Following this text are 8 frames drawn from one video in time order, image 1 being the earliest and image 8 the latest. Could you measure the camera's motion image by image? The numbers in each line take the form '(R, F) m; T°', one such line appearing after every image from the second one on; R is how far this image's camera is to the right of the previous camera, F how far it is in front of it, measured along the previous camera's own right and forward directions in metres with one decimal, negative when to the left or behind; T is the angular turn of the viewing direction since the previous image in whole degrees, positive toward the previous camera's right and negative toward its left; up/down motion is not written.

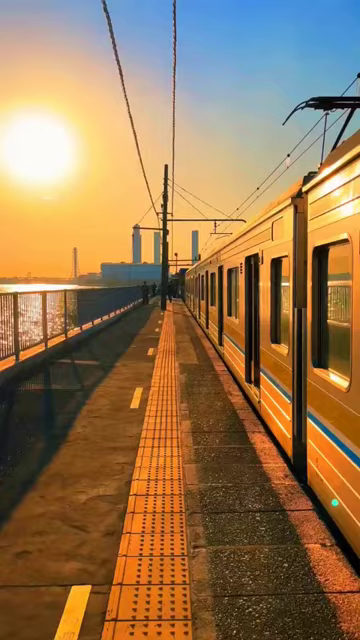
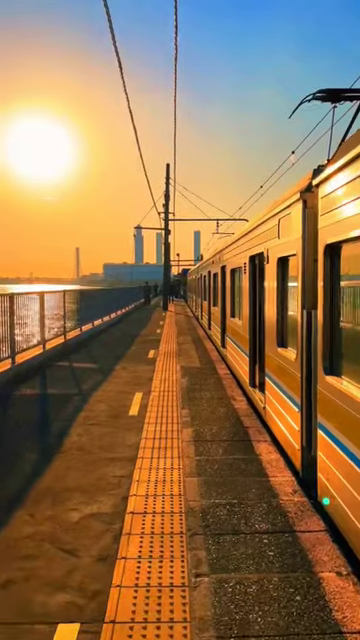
(0.0, +0.3) m; 0°
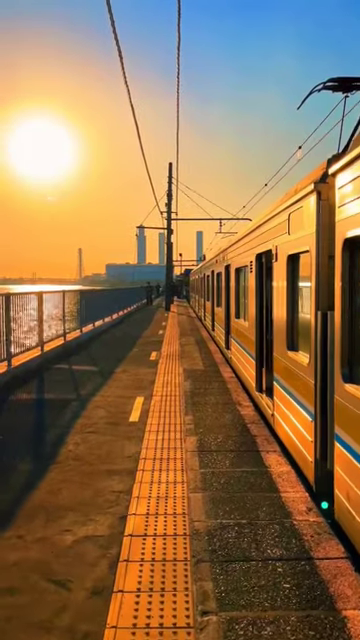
(0.0, +0.4) m; 0°
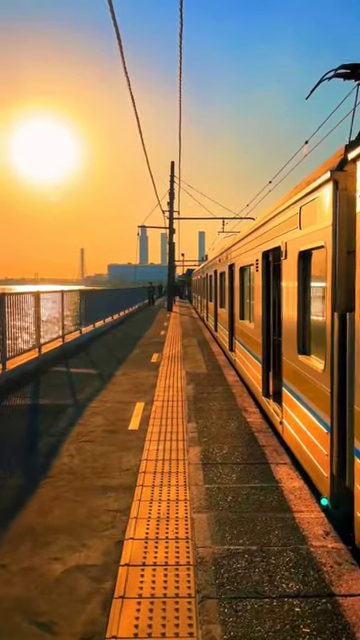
(0.0, +0.4) m; 0°
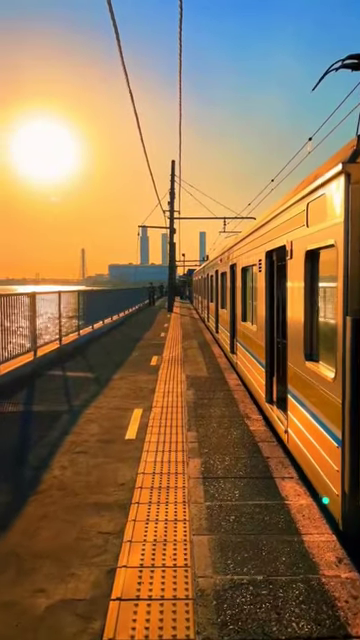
(0.0, +0.3) m; 0°
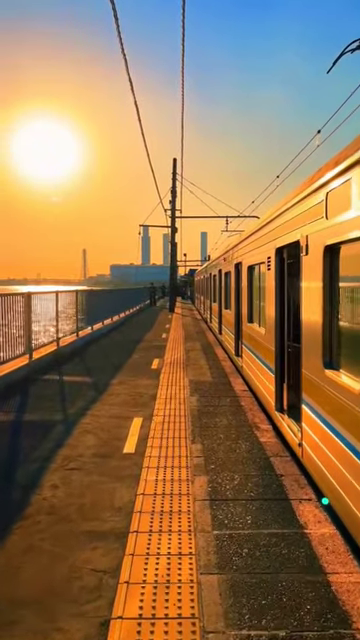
(0.0, +0.5) m; 0°
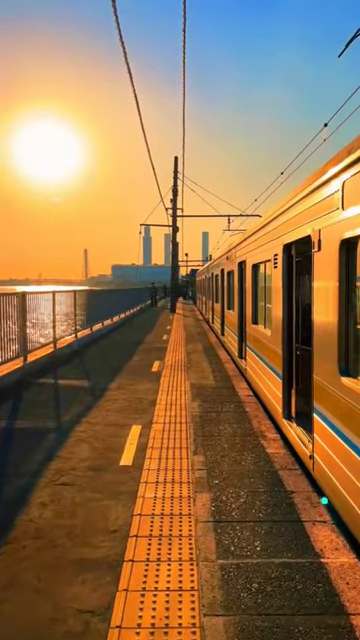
(0.0, +0.4) m; 0°
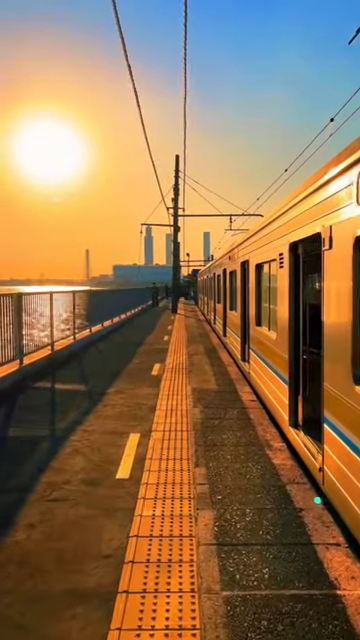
(0.0, +0.3) m; 0°
